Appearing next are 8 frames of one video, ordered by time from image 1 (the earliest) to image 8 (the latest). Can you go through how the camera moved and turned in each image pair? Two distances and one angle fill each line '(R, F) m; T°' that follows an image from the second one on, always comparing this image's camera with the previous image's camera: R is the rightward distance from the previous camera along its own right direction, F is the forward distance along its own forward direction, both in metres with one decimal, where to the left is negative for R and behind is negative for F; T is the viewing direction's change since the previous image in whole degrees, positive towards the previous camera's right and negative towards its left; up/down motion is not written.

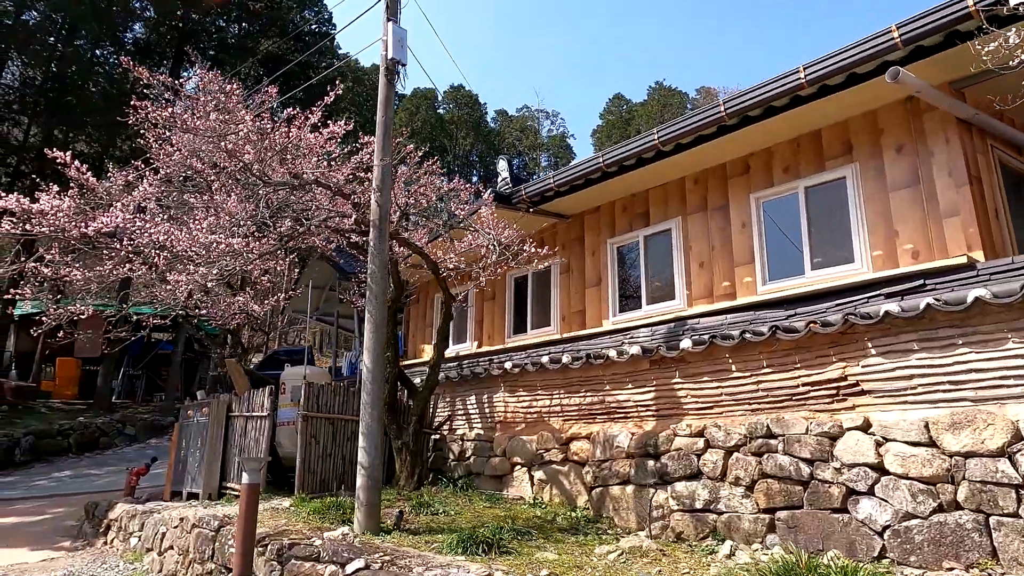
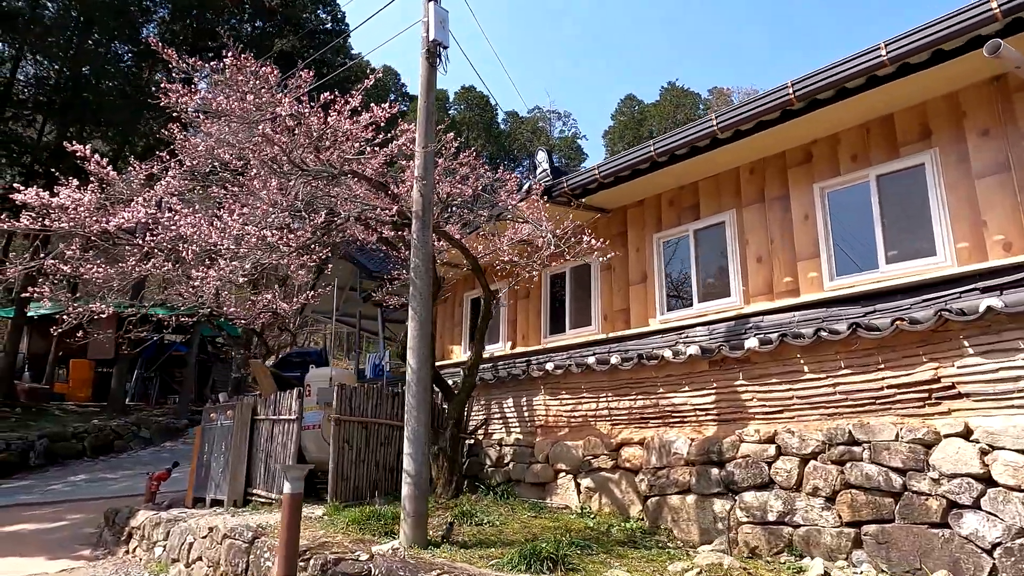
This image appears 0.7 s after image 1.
(-0.4, +0.4) m; -1°
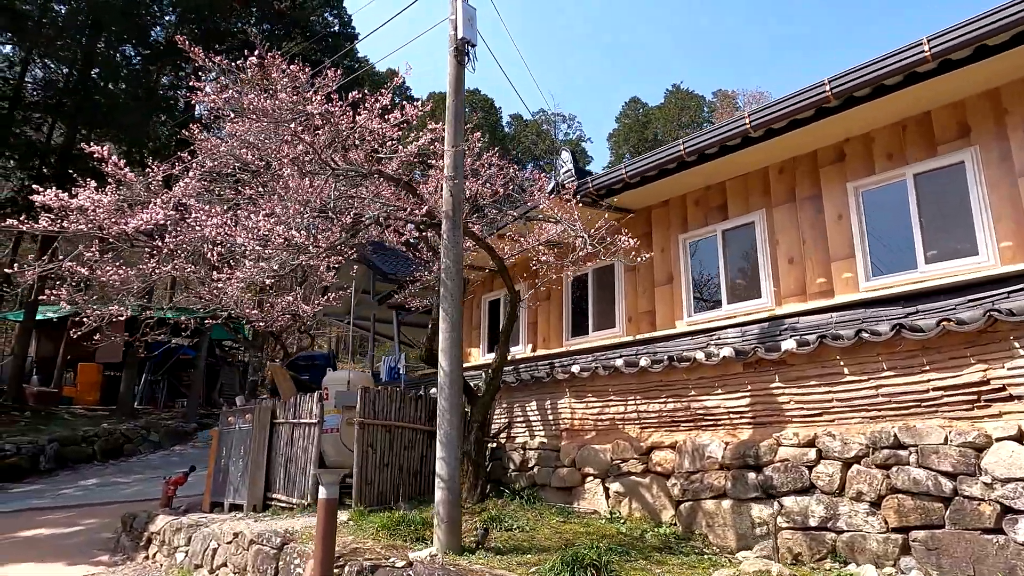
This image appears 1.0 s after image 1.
(-0.3, +0.1) m; 0°
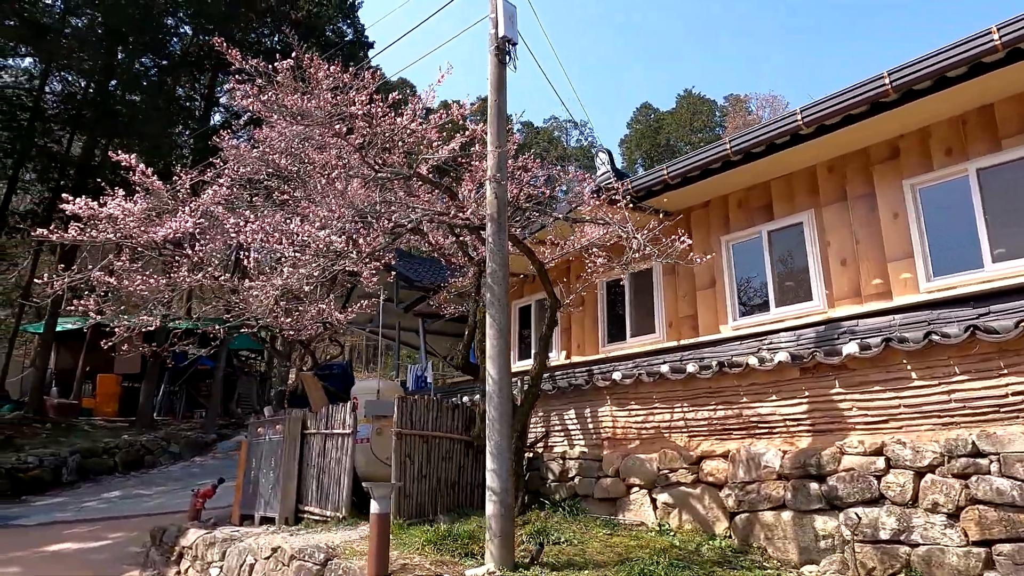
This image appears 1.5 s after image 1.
(-0.3, +0.2) m; -1°
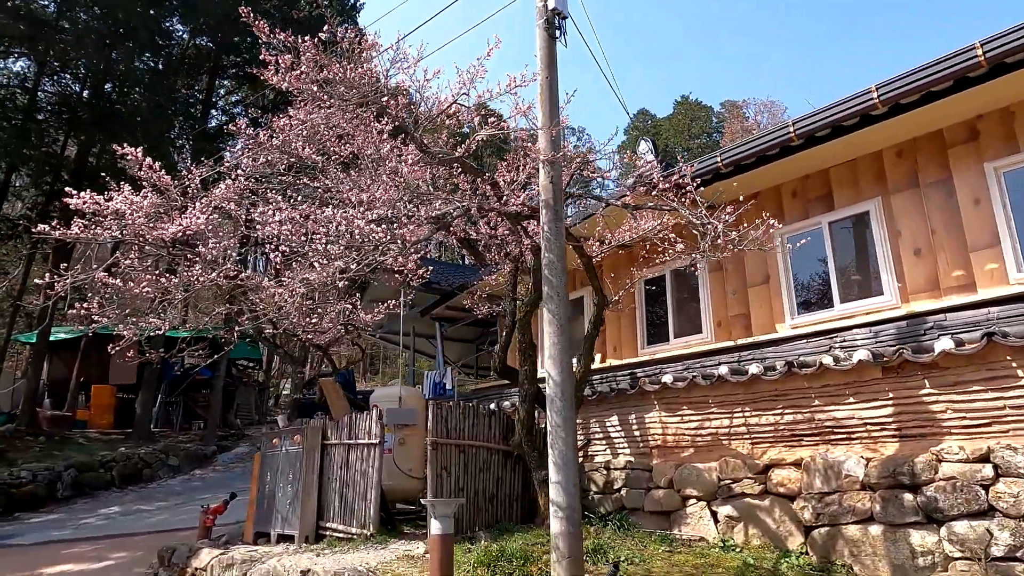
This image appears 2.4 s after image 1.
(-0.5, +0.5) m; +1°
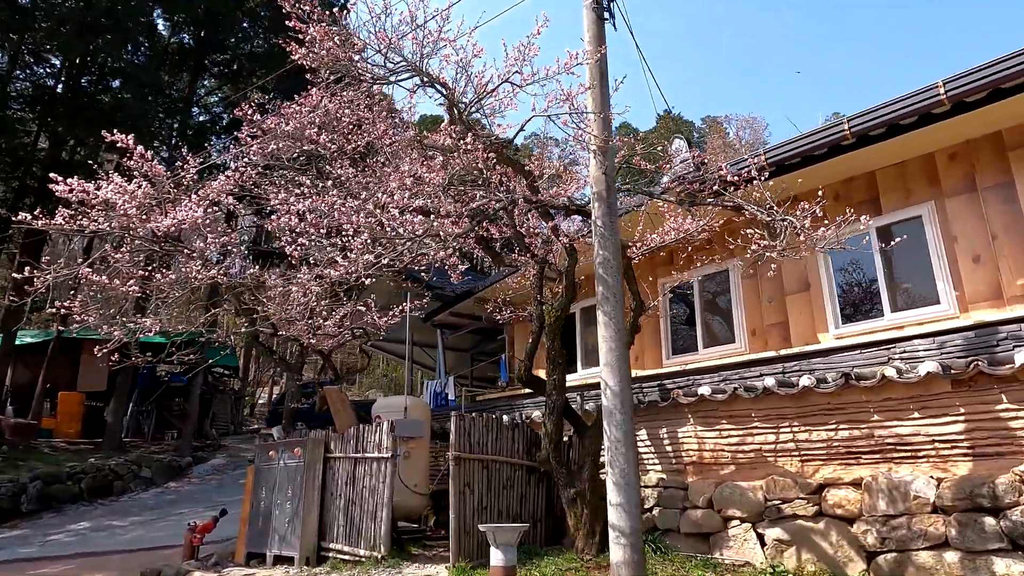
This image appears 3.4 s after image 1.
(-0.5, +0.5) m; +2°
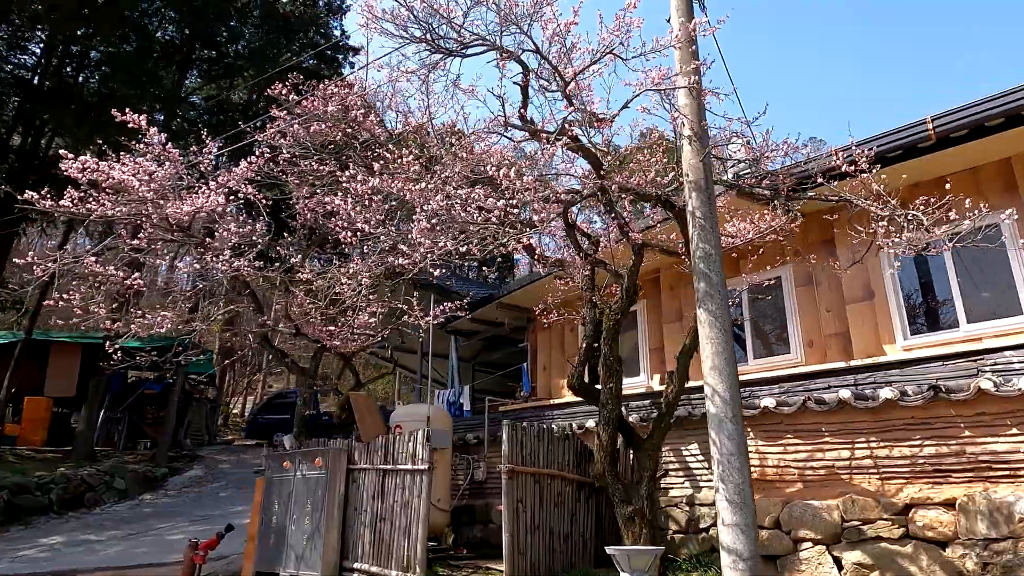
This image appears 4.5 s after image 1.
(-0.8, +0.5) m; +3°
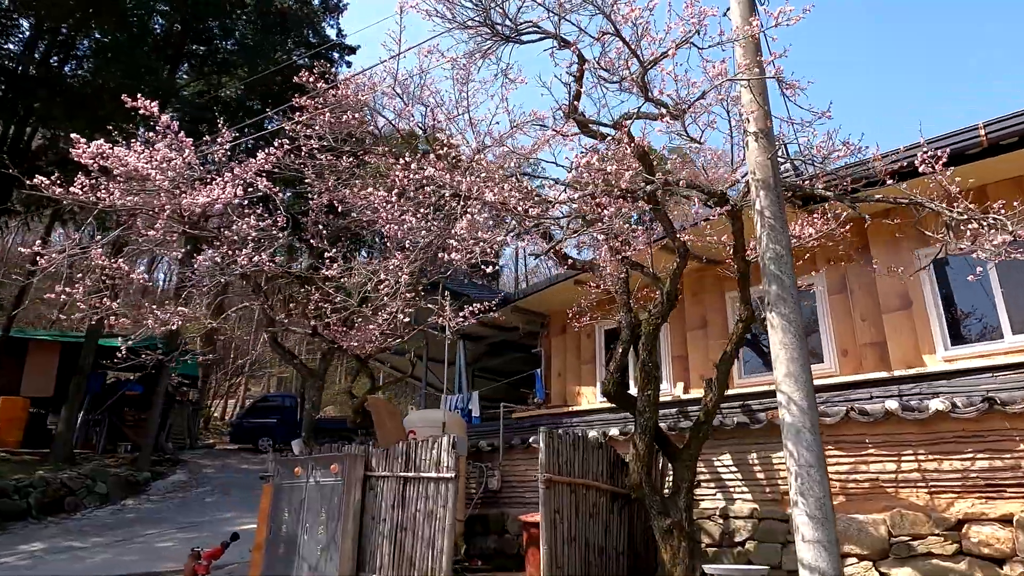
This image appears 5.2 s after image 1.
(-0.5, +0.2) m; +2°
